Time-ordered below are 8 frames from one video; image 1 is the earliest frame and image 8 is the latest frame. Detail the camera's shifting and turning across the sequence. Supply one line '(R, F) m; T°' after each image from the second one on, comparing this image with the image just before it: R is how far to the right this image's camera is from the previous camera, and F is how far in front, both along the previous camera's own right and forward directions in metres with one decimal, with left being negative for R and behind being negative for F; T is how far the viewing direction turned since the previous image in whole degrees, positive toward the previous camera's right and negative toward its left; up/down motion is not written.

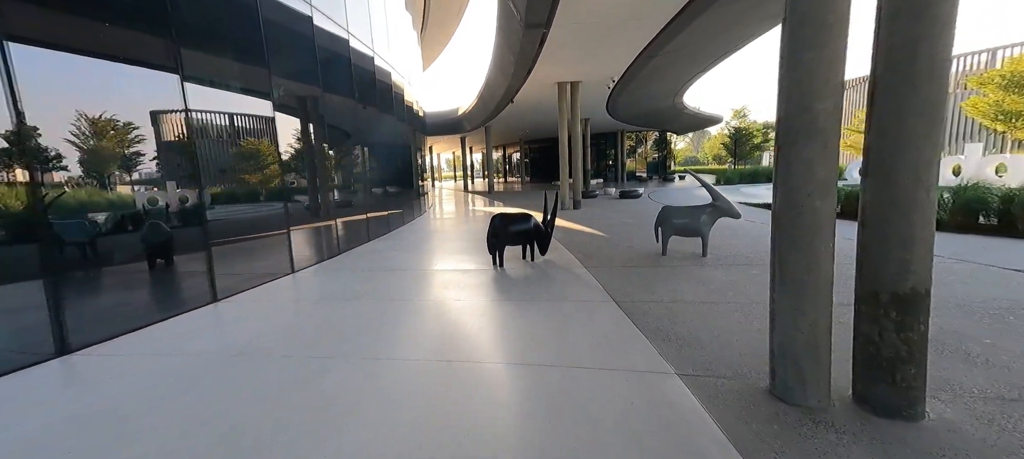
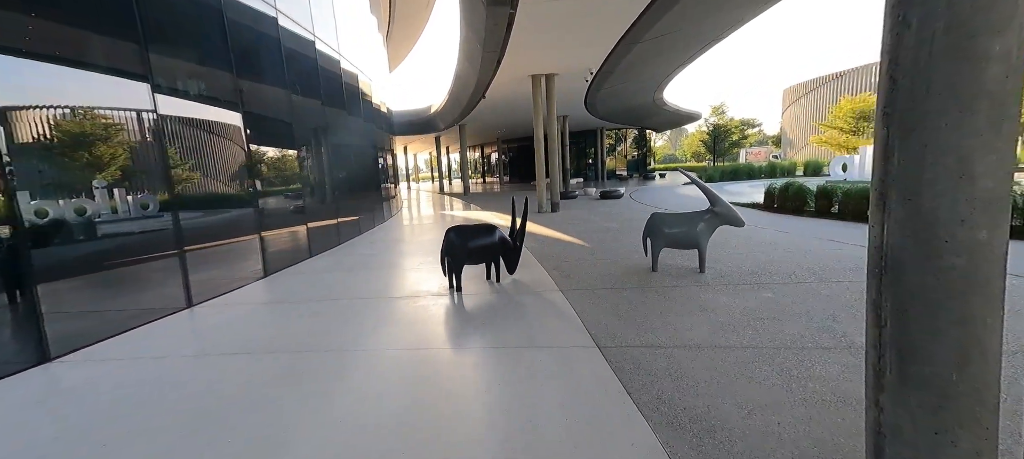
(+0.3, +1.0) m; +3°
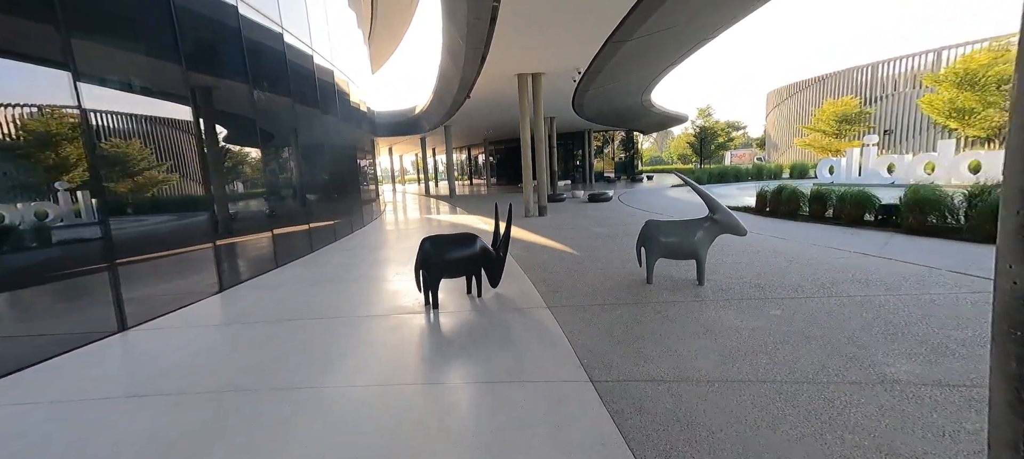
(+0.1, +0.4) m; +2°
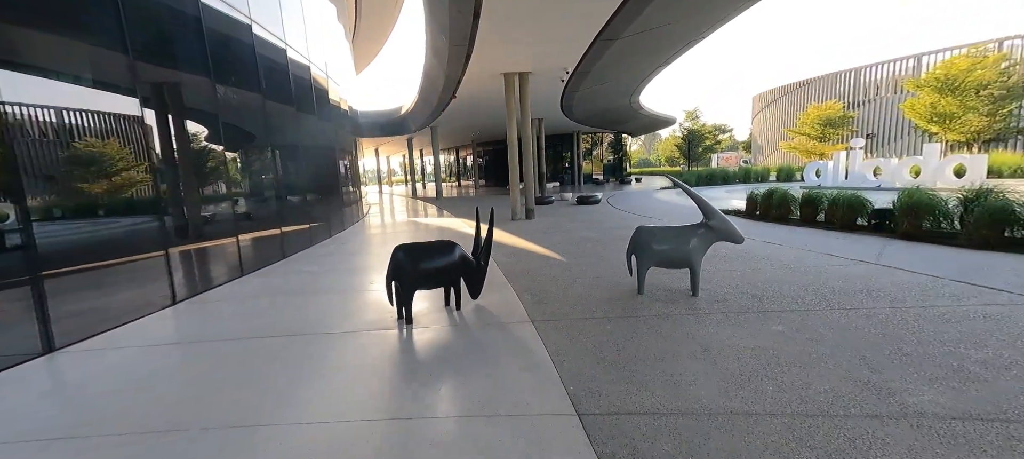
(+0.1, +0.3) m; +2°
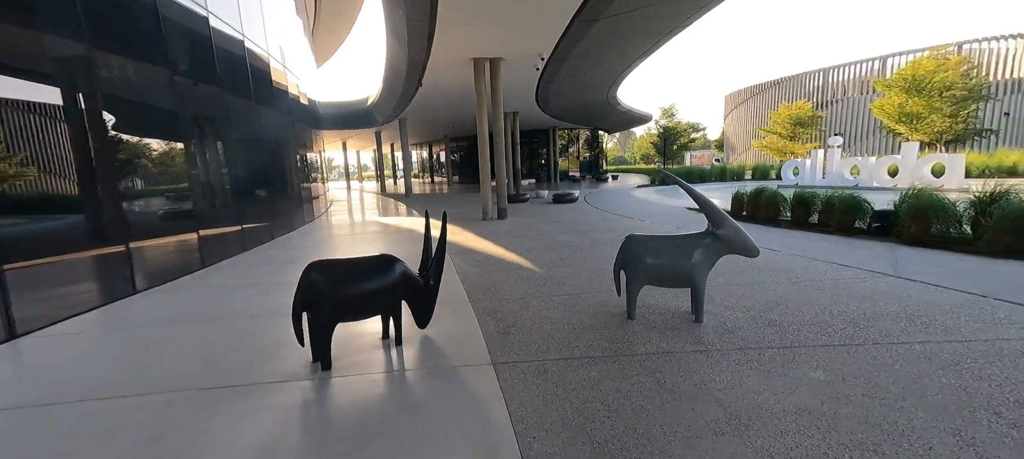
(+0.2, +0.9) m; +3°
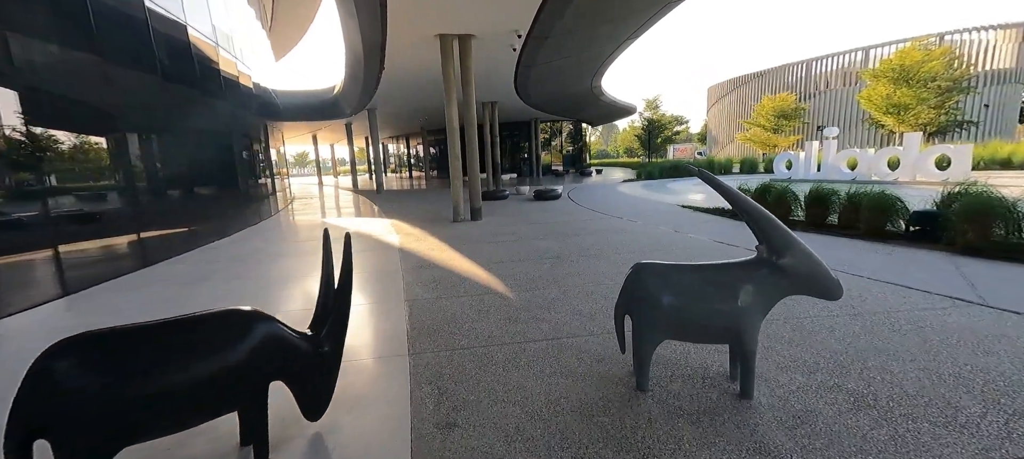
(+0.2, +1.2) m; +2°
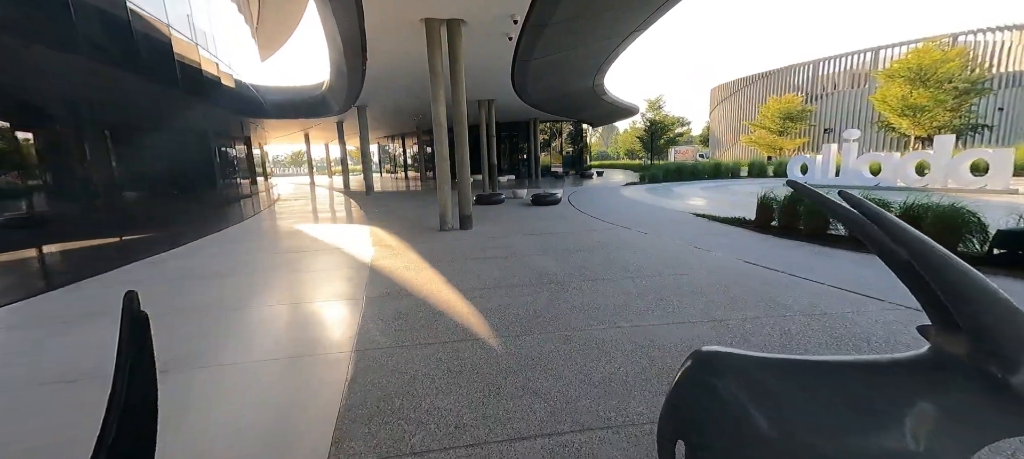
(+0.1, +1.0) m; 0°
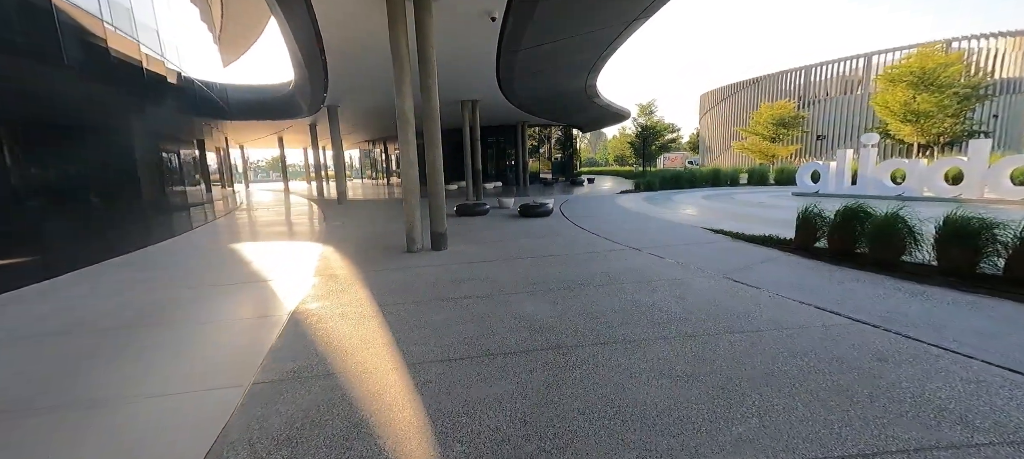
(+0.1, +1.5) m; +2°
